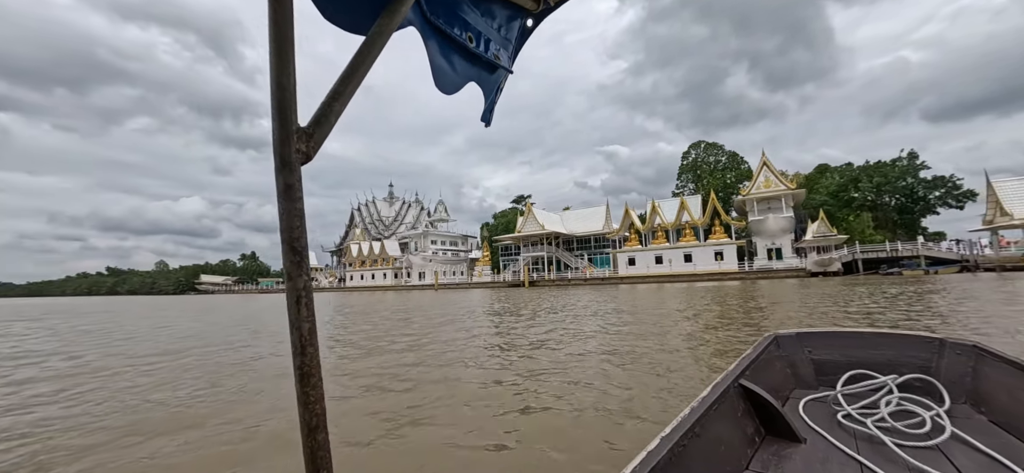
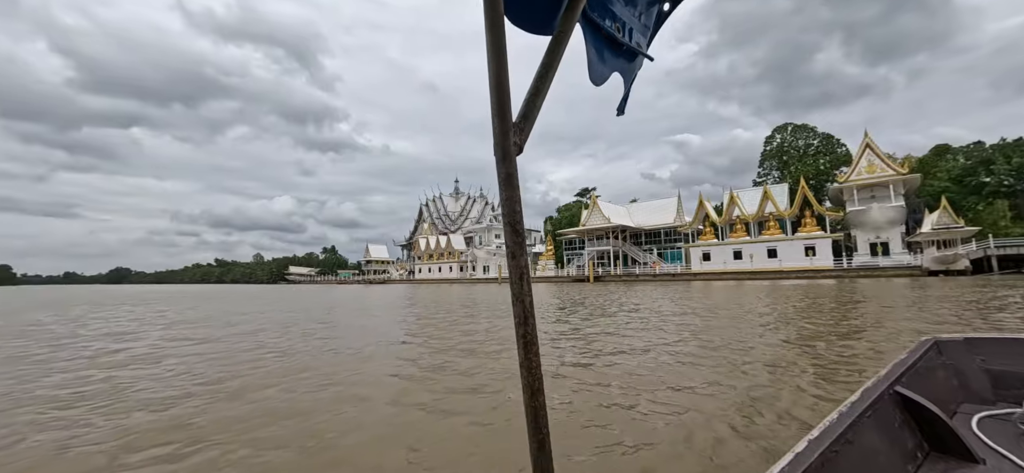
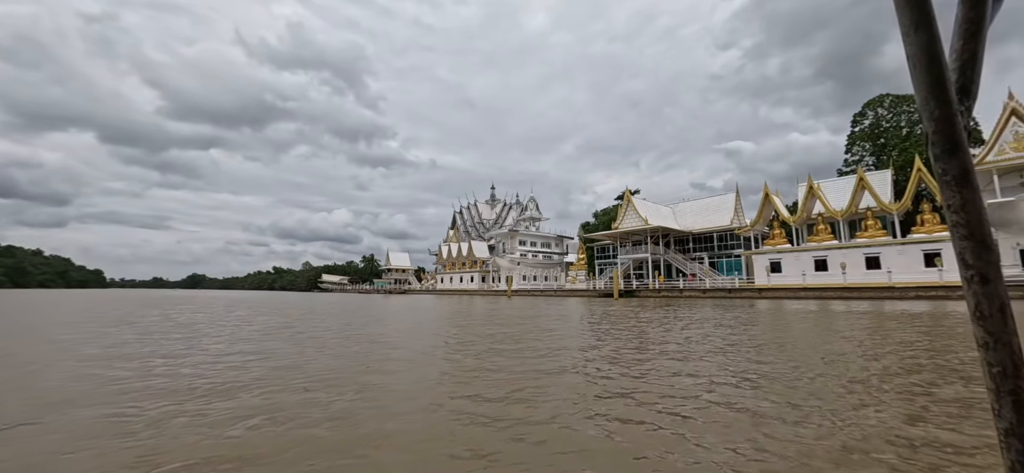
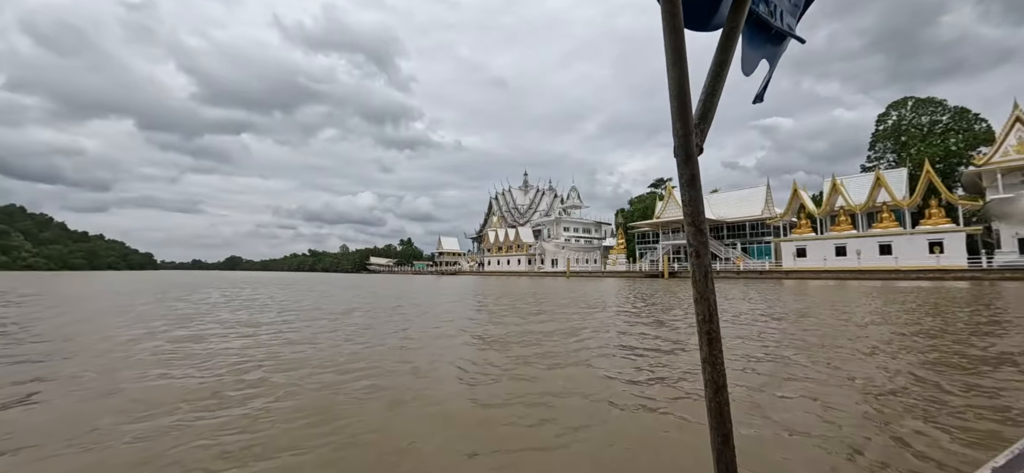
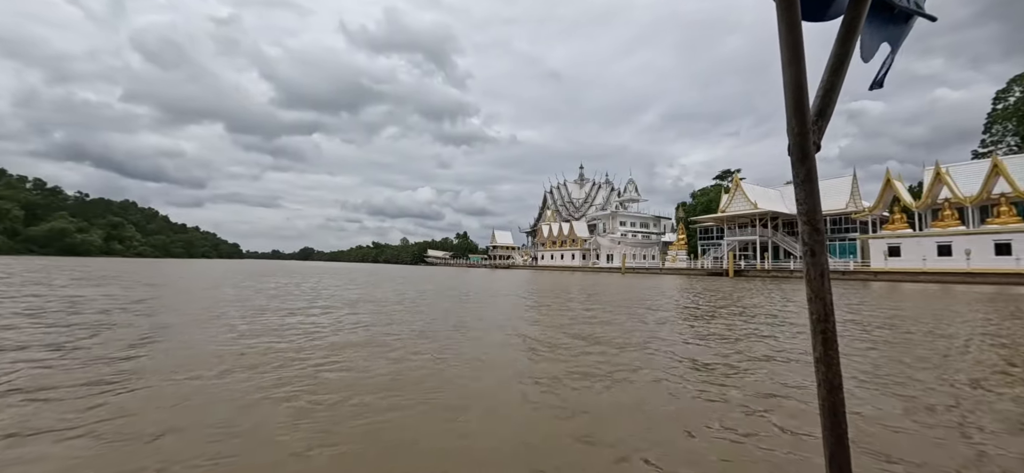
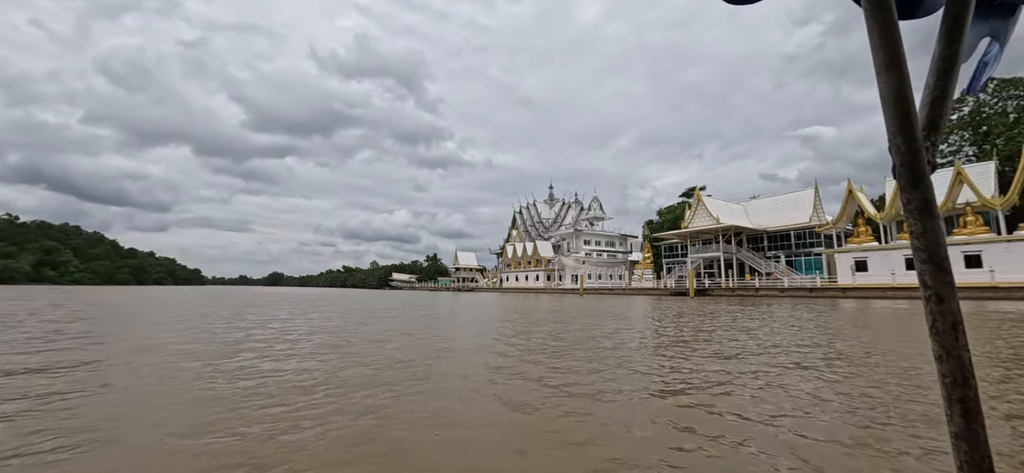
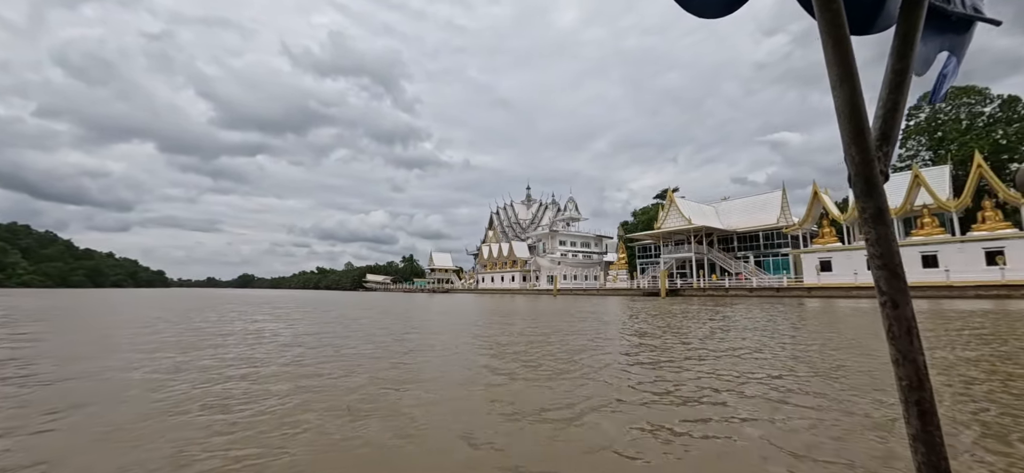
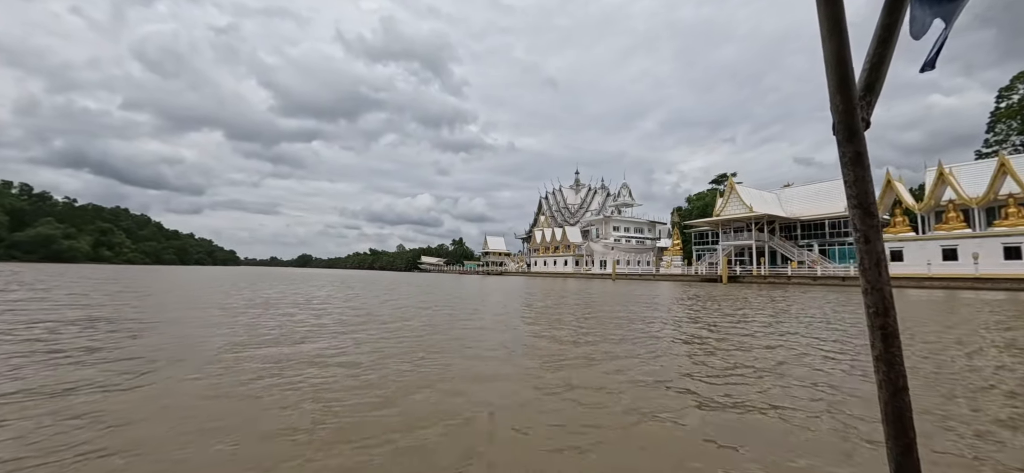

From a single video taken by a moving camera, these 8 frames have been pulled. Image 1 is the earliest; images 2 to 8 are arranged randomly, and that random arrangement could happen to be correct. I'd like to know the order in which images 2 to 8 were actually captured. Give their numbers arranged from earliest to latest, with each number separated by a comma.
2, 4, 5, 8, 6, 7, 3
